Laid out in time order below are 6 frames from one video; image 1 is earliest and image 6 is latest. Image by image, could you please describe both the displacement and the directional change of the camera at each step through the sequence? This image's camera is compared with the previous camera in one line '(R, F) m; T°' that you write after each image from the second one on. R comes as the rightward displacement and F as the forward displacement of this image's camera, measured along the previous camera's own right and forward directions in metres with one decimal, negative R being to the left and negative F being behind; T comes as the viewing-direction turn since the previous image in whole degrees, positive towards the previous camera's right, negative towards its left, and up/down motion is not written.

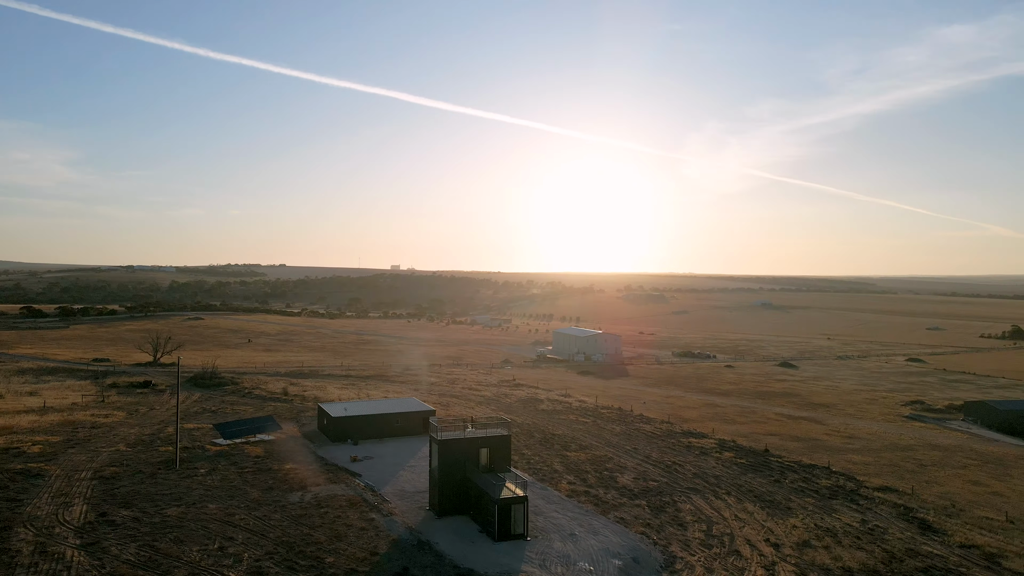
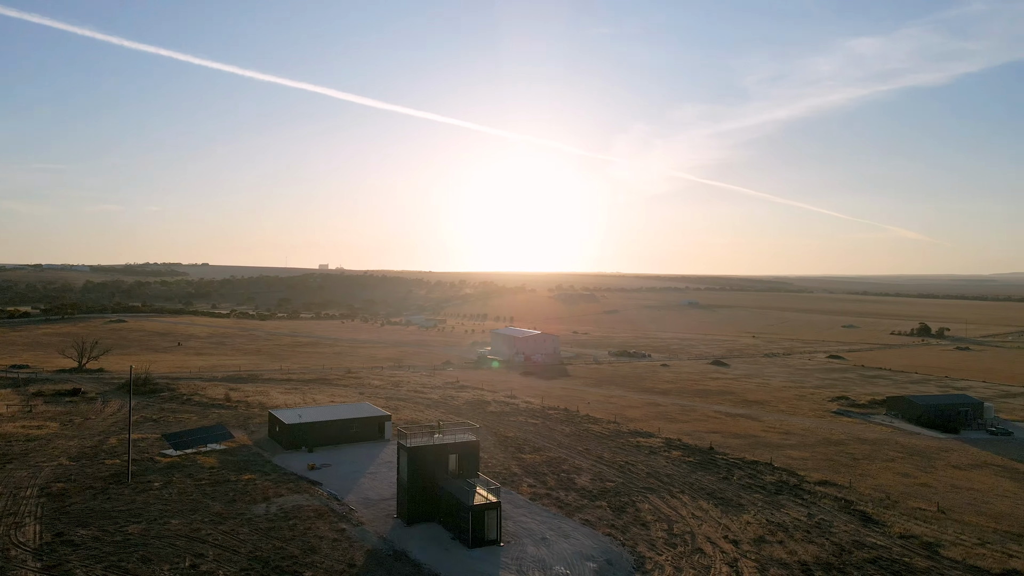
(-0.7, 0.0) m; +5°
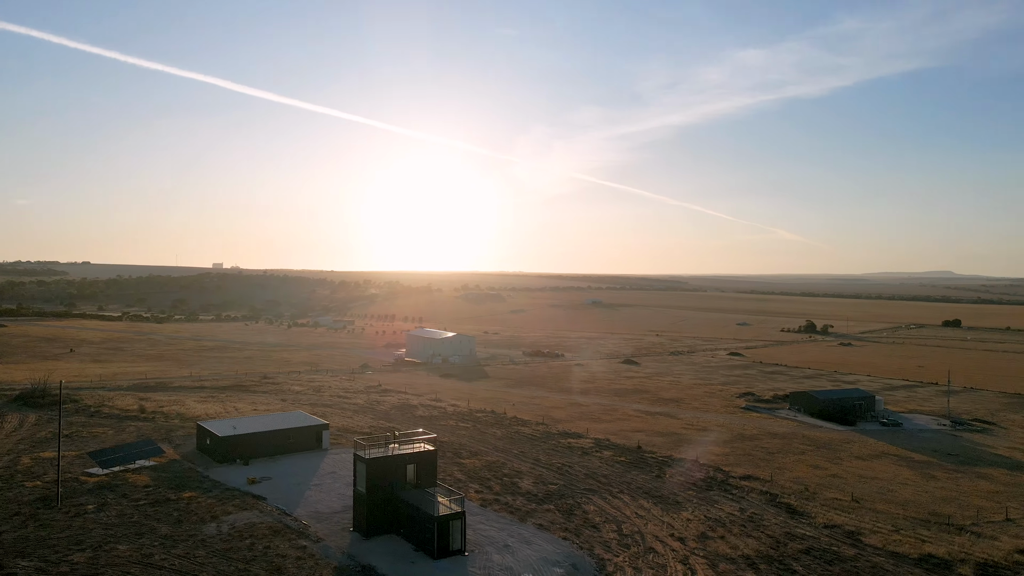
(-1.0, 0.0) m; +7°
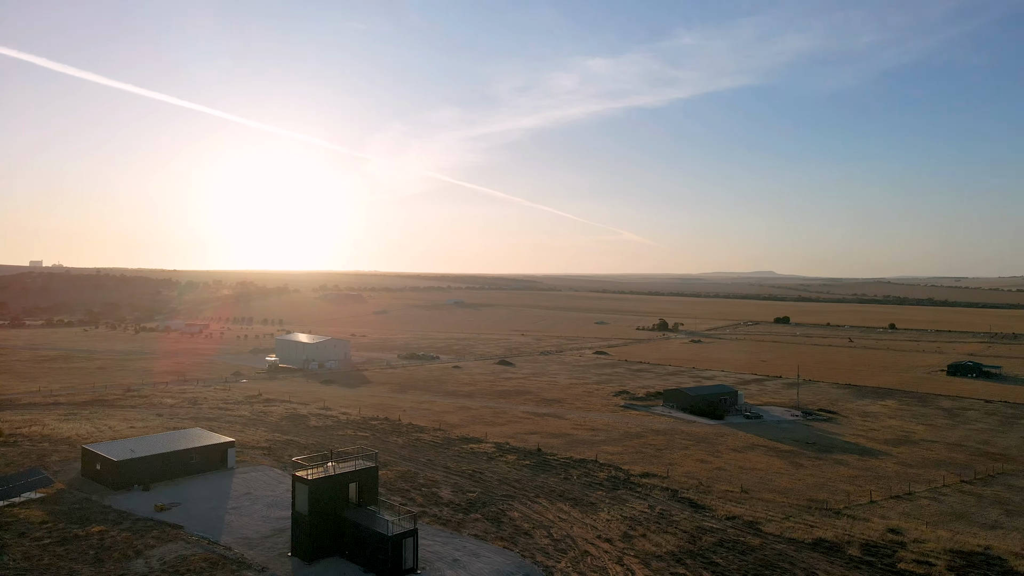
(-1.5, +0.1) m; +11°
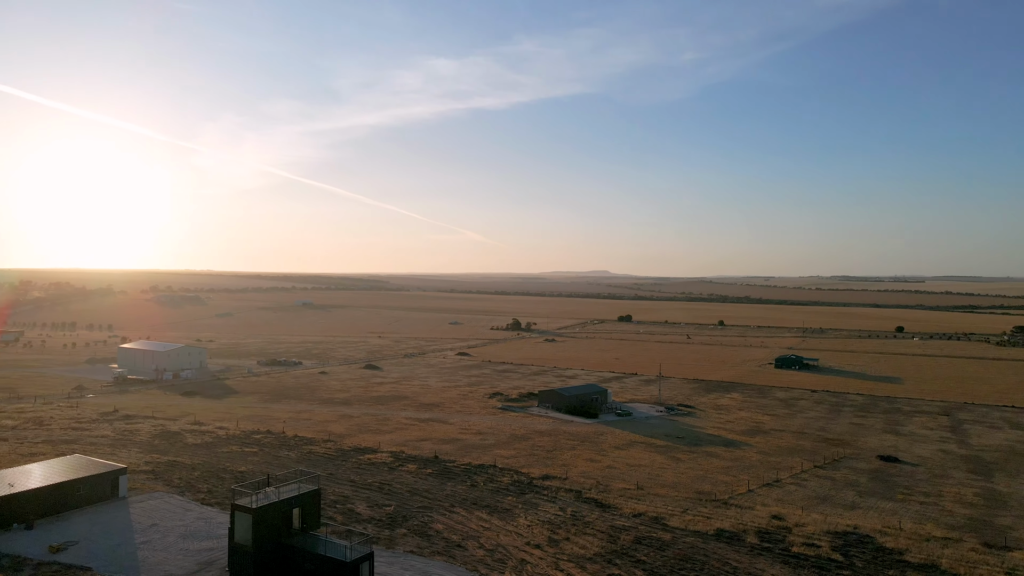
(-1.7, +0.1) m; +12°
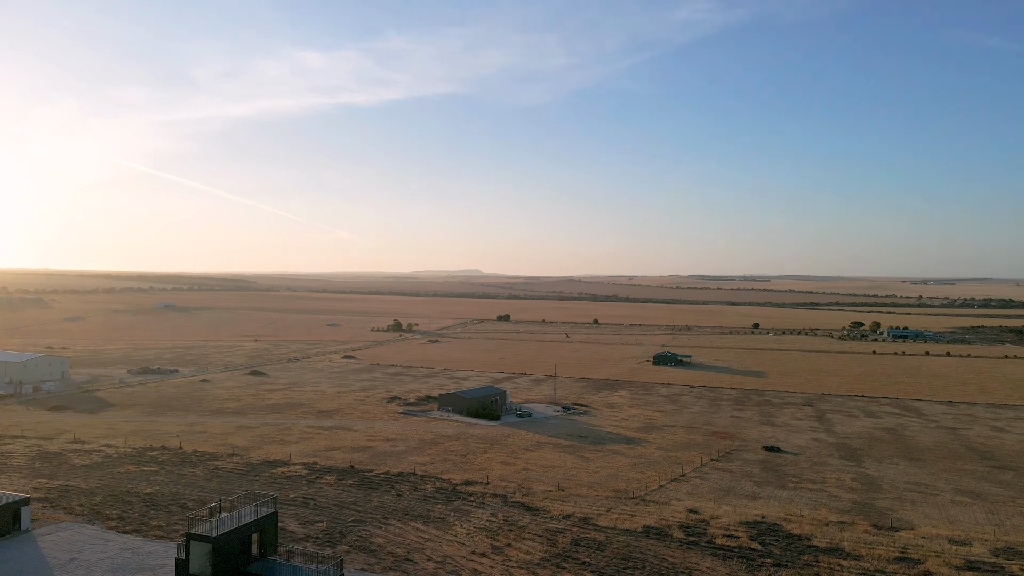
(-1.5, +0.1) m; +10°
